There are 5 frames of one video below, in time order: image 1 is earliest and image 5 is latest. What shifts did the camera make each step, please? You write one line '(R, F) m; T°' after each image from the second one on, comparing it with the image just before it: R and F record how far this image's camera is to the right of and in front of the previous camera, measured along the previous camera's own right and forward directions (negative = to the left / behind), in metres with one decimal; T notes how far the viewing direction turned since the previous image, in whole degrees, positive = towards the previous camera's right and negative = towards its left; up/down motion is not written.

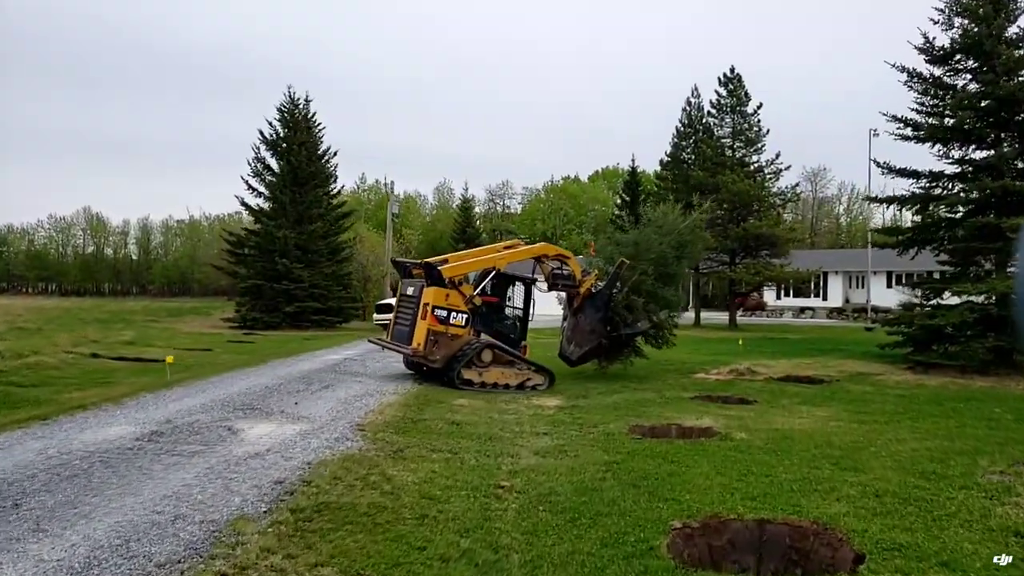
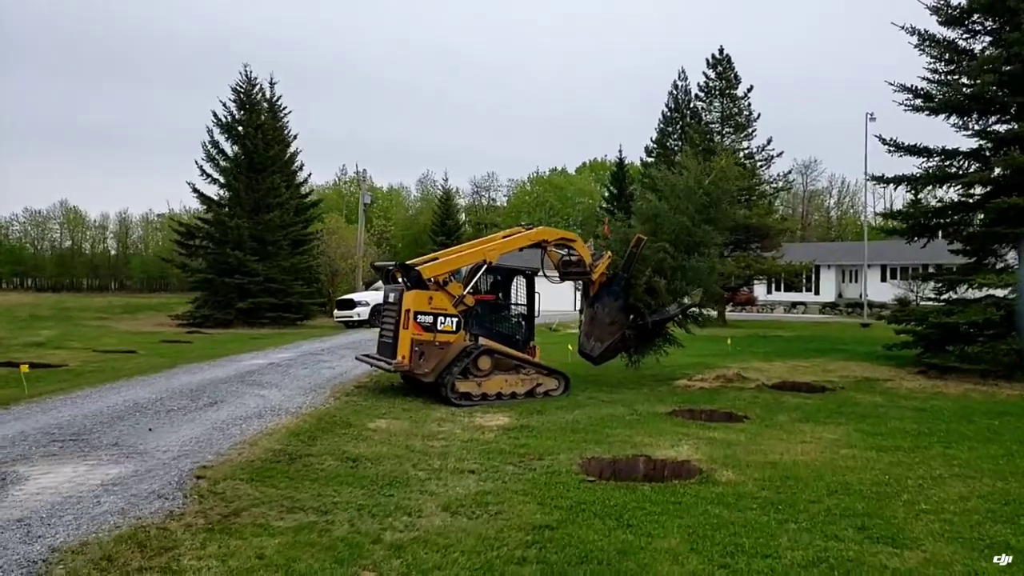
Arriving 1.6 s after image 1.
(+0.7, +2.2) m; +1°
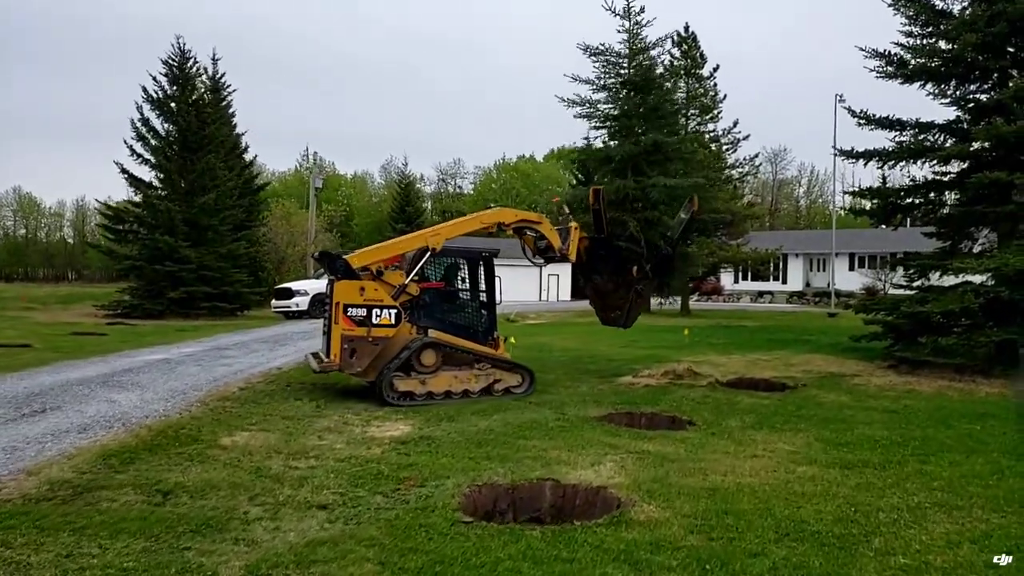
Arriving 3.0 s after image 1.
(+0.8, +1.6) m; +2°
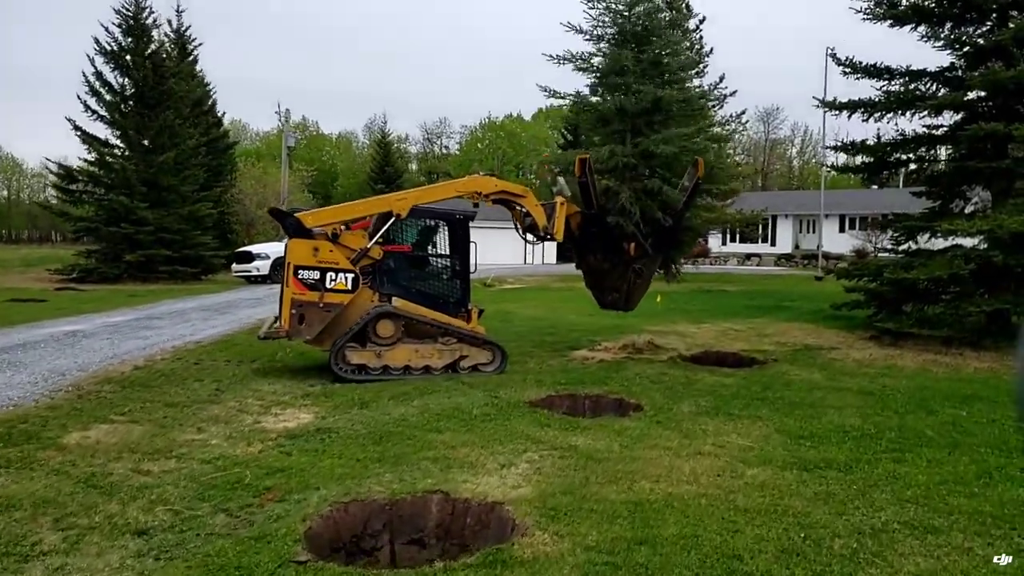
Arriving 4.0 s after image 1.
(+0.7, +1.1) m; 0°
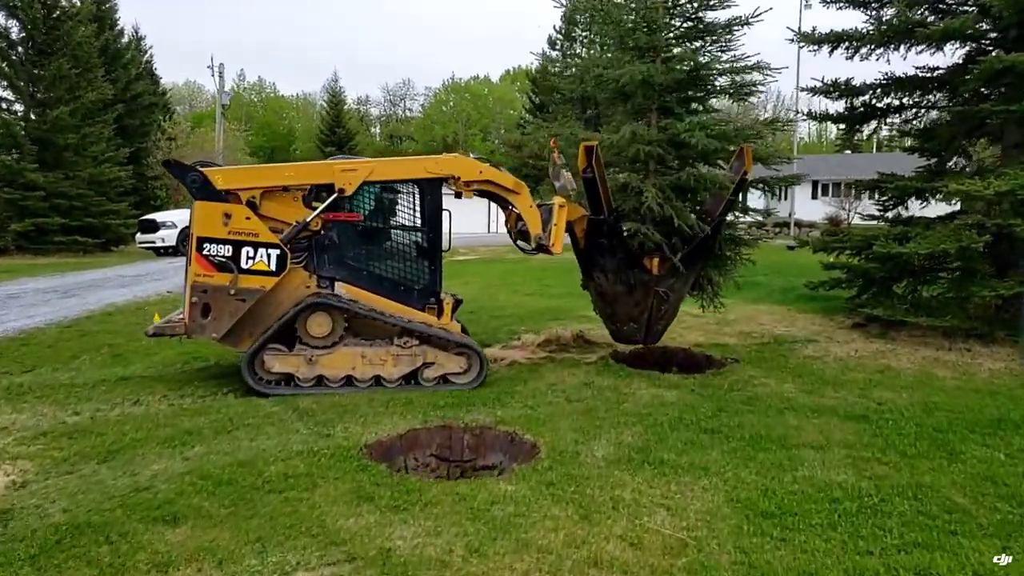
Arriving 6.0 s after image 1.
(+1.0, +2.5) m; +2°
